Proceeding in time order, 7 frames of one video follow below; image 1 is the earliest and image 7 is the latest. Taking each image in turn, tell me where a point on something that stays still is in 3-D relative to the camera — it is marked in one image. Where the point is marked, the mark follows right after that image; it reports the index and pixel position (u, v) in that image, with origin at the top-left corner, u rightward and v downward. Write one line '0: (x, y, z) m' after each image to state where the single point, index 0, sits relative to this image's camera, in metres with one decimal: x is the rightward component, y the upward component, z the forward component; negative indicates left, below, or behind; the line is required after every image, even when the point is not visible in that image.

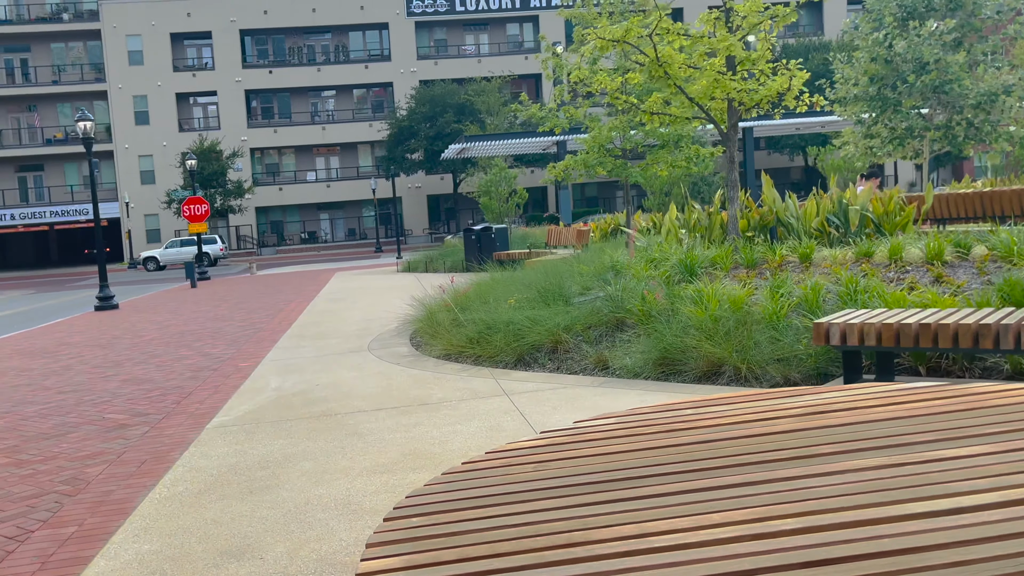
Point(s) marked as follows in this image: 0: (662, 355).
0: (+1.2, -0.5, +7.2) m
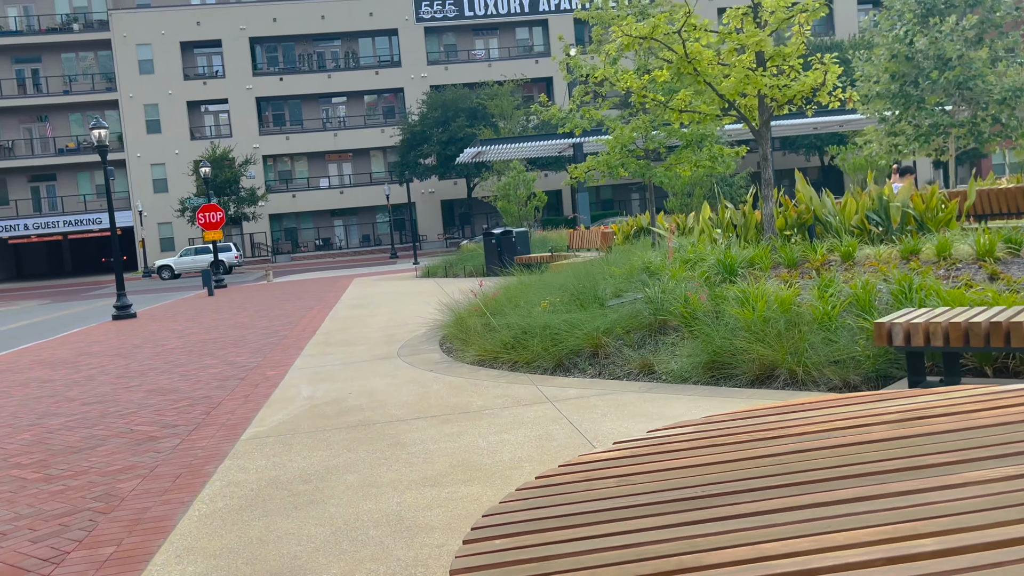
0: (+1.6, -0.5, +7.0) m
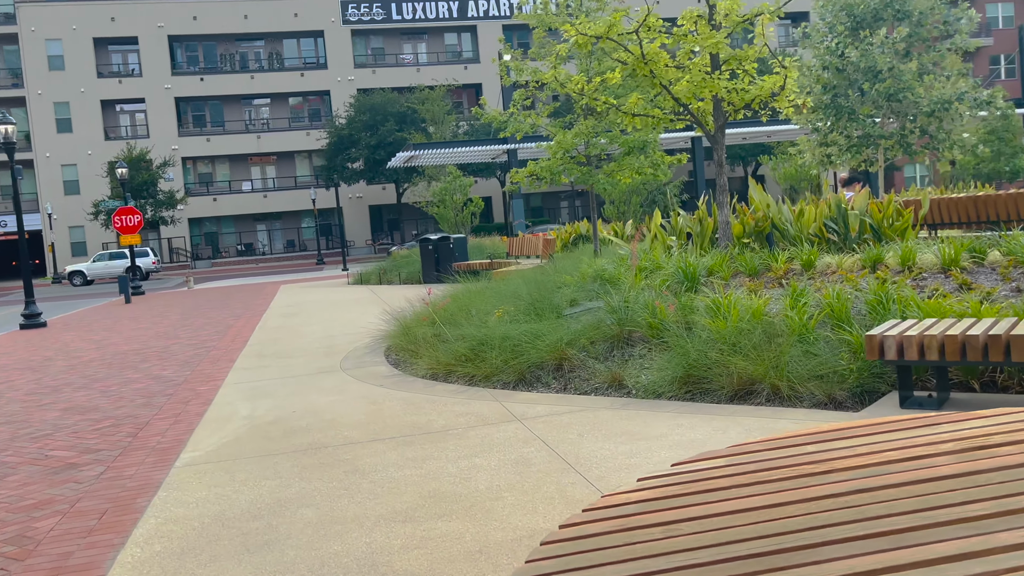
0: (+1.3, -0.6, +6.6) m
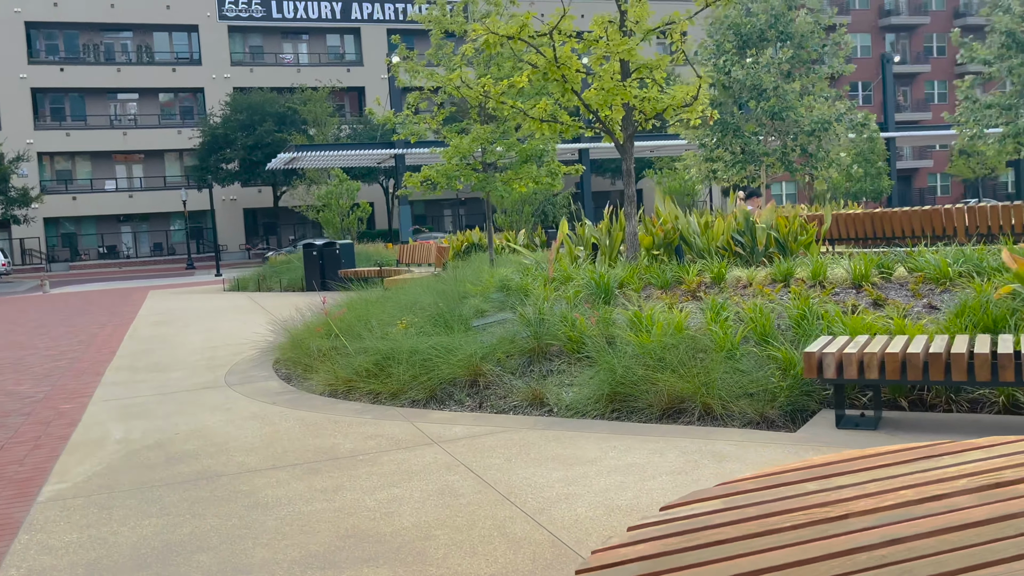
0: (+0.7, -0.7, +6.2) m
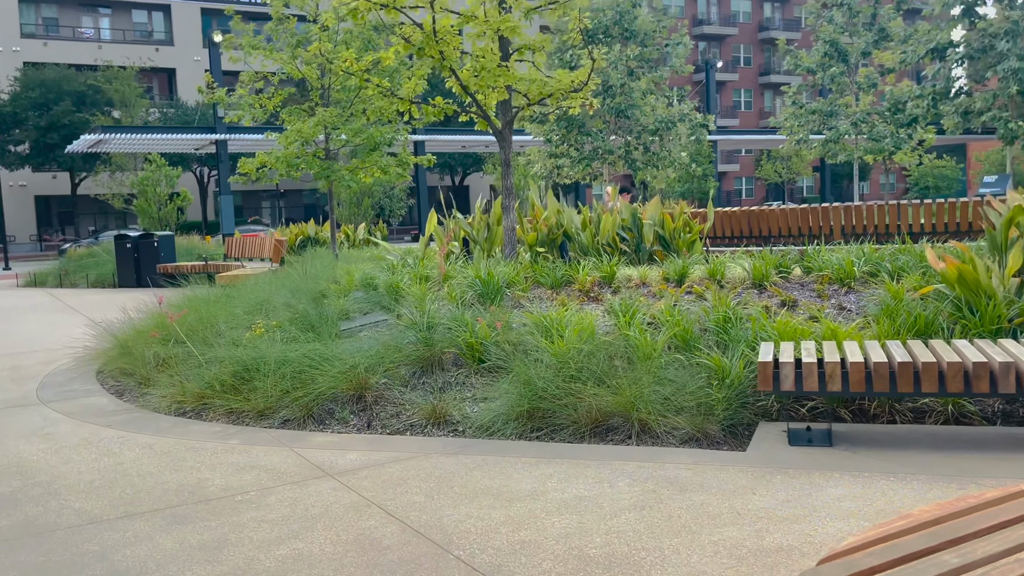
0: (+0.1, -0.7, +5.4) m
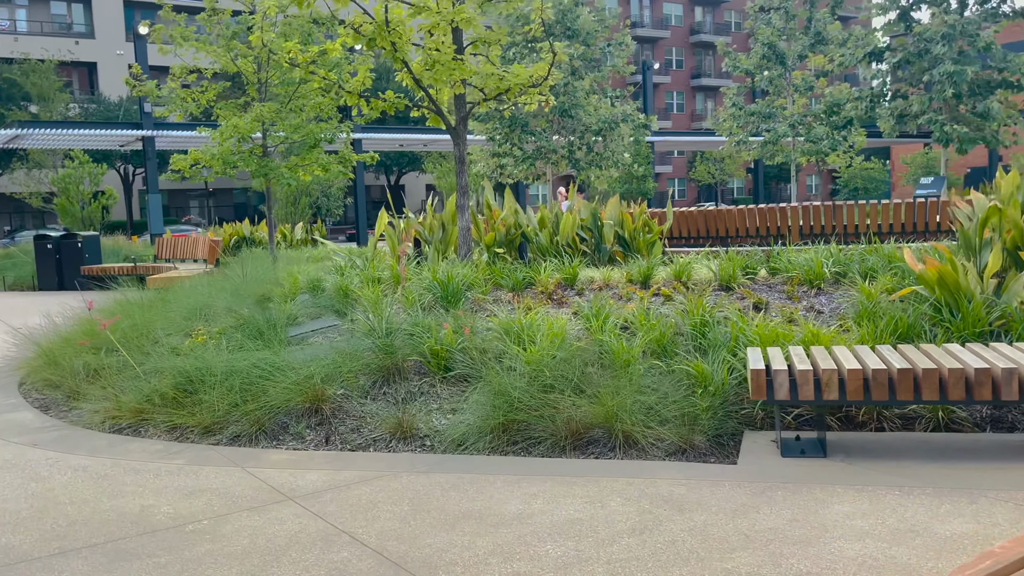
0: (0.0, -0.7, +5.1) m
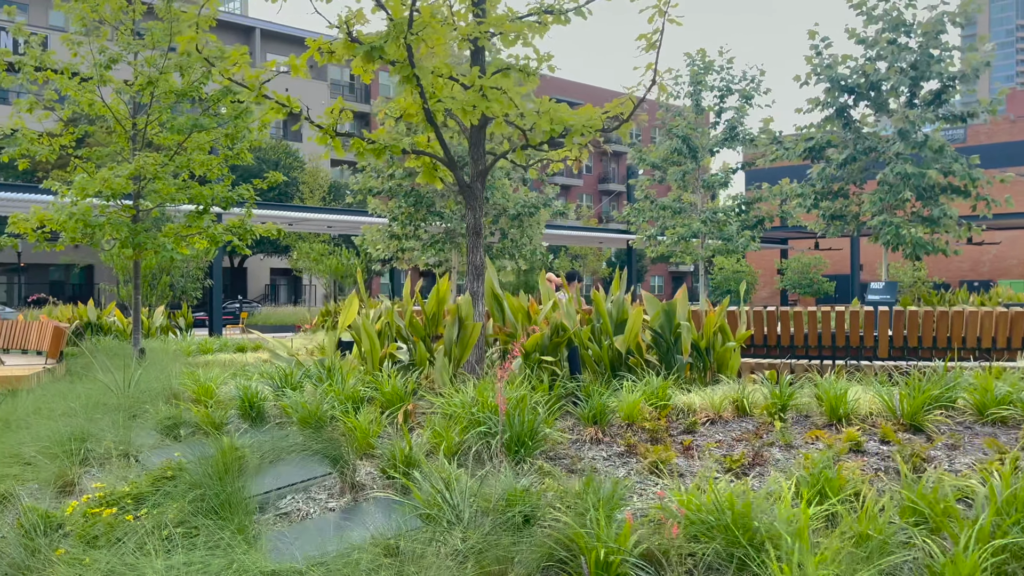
0: (+0.9, -1.2, +2.5) m
